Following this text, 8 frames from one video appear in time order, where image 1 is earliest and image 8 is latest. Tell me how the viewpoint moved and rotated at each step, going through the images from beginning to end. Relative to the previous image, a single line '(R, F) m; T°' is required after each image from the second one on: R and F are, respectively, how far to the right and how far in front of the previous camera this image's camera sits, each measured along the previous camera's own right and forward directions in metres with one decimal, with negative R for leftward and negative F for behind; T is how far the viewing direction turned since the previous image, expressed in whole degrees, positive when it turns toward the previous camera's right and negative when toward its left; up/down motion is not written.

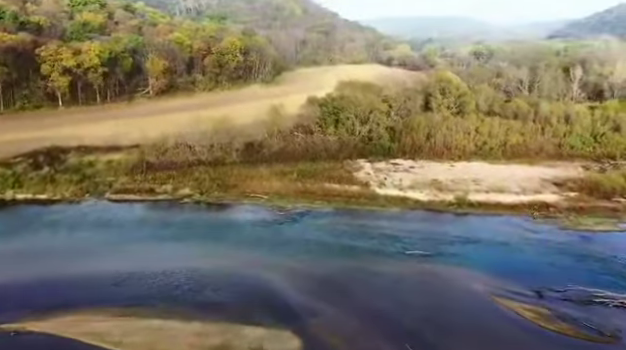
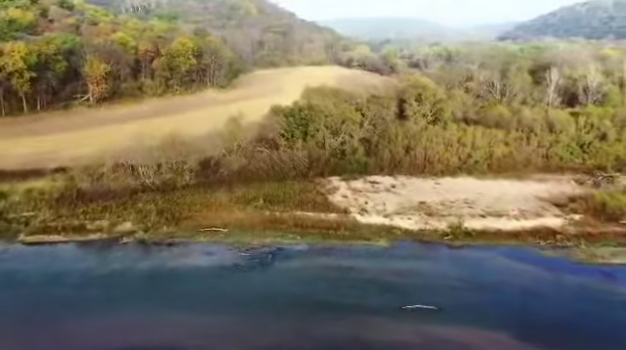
(-0.3, +2.5) m; +5°
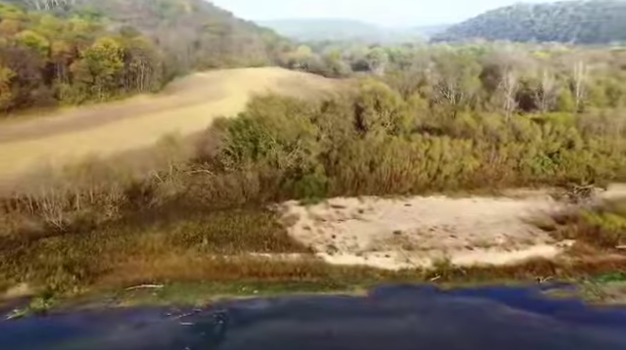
(-0.3, +2.5) m; +7°
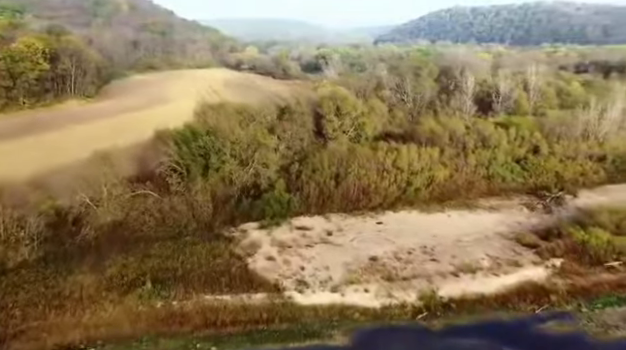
(-0.3, +1.7) m; +6°
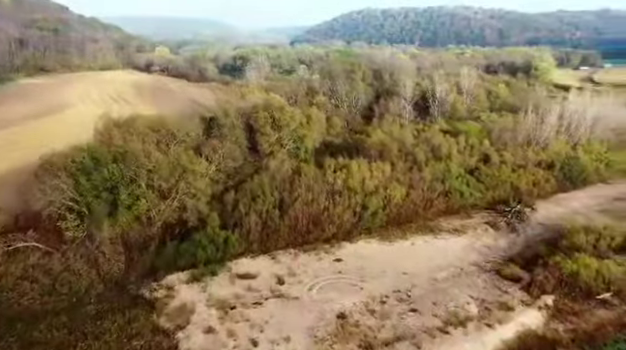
(-0.5, +2.5) m; +10°
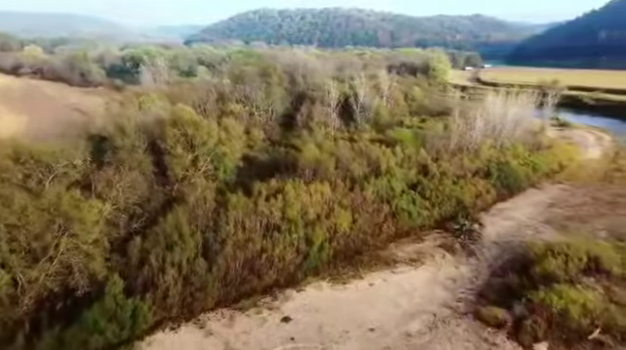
(-0.6, +2.5) m; +12°
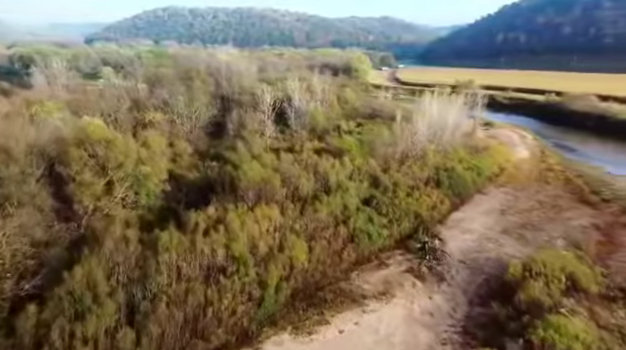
(-0.6, +1.9) m; +10°
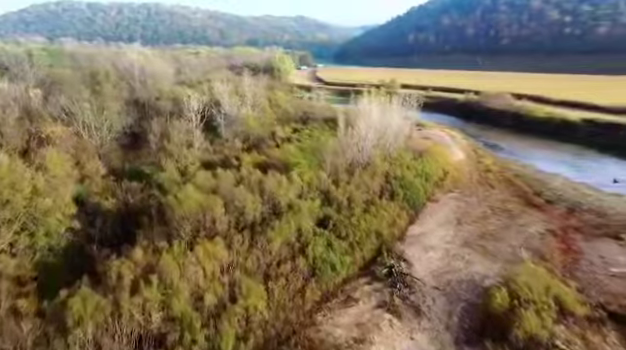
(-0.6, +1.9) m; +10°
